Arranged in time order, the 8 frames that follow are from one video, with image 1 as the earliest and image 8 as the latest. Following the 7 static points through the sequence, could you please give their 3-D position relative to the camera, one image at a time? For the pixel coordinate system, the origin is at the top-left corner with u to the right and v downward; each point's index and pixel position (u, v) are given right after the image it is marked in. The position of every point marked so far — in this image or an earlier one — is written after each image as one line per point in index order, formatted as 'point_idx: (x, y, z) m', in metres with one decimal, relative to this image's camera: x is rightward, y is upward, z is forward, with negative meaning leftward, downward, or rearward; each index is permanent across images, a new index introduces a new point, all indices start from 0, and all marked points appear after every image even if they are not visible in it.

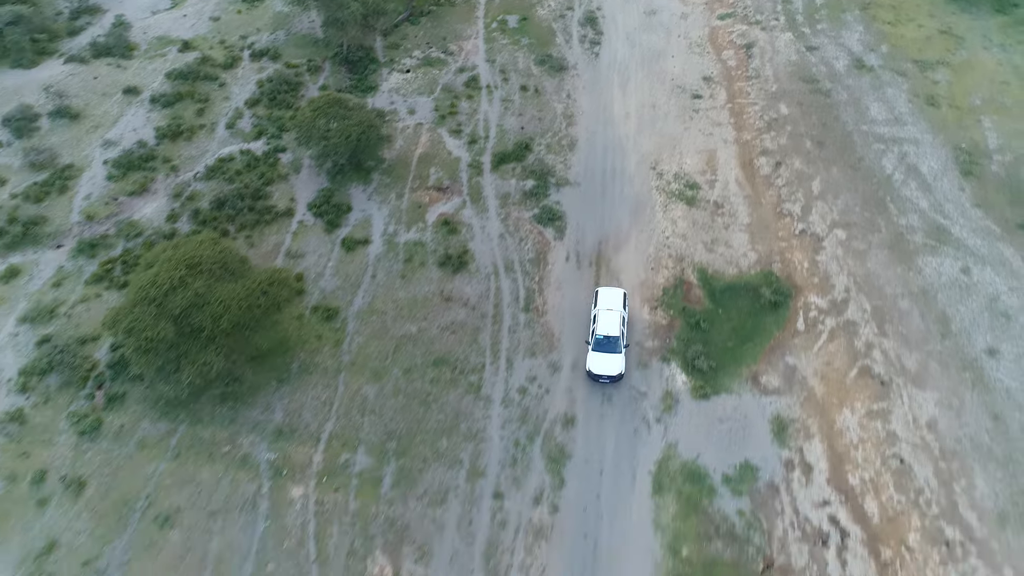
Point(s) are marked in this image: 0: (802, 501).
0: (+7.0, -5.1, +17.8) m
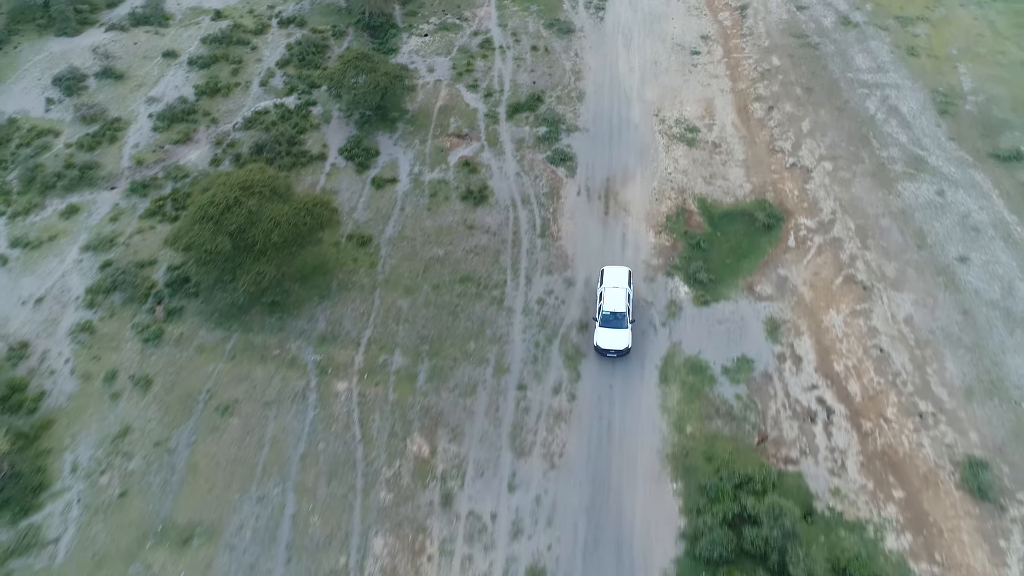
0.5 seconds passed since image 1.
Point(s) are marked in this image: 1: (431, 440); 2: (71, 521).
0: (+7.6, -2.6, +20.0) m
1: (-2.1, -4.0, +19.7) m
2: (-10.7, -5.6, +18.1) m
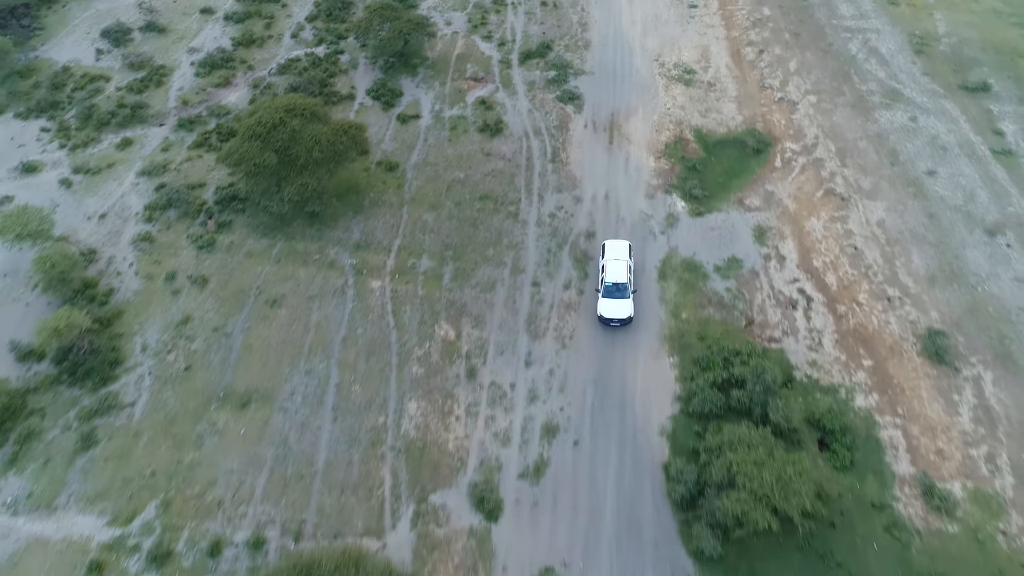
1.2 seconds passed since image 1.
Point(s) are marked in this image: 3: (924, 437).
0: (+8.0, +0.3, +22.6) m
1: (-1.7, -1.1, +22.3) m
2: (-10.2, -2.8, +20.8) m
3: (+10.3, -3.7, +18.6) m
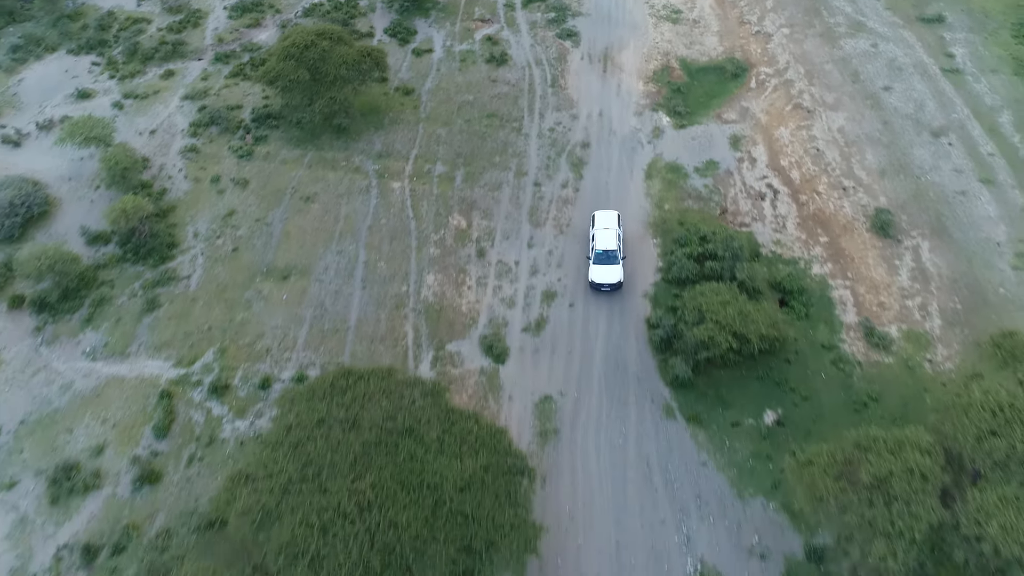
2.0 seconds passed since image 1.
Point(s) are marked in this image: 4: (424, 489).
0: (+8.2, +3.8, +25.7) m
1: (-1.5, +2.4, +25.5) m
2: (-10.1, +0.8, +24.0) m
3: (+10.4, -0.2, +21.7) m
4: (-1.8, -4.3, +15.7) m
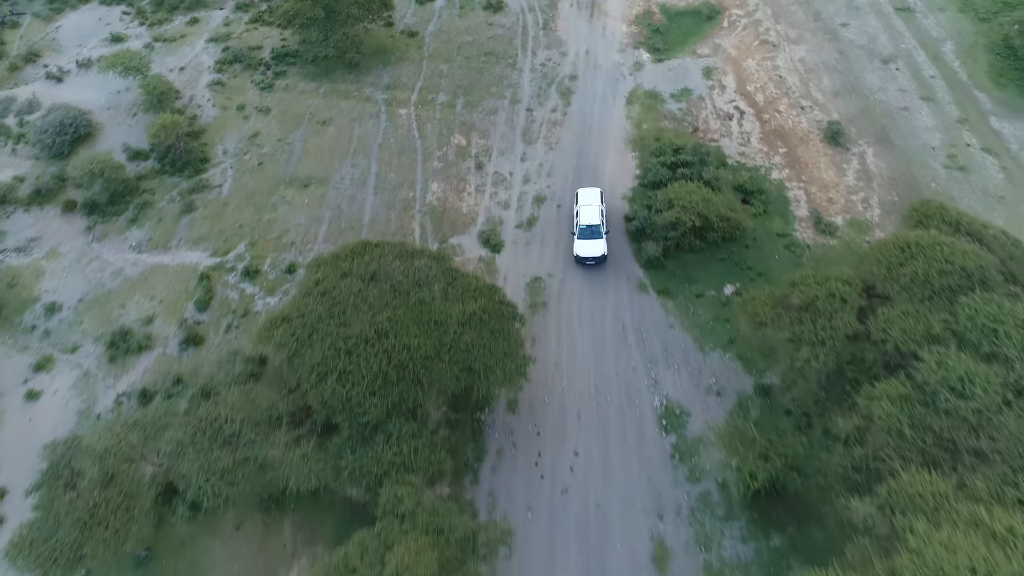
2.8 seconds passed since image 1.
0: (+8.0, +7.2, +28.8) m
1: (-1.7, +5.8, +28.5) m
2: (-10.3, +4.1, +27.1) m
3: (+10.2, +3.2, +24.8) m
4: (-1.9, -0.9, +18.8) m
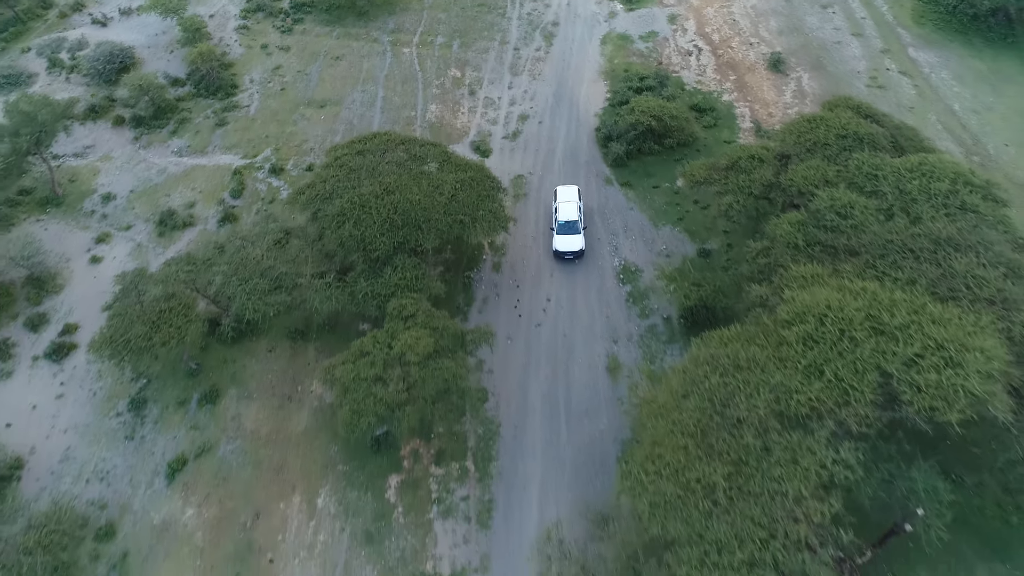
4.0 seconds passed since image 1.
0: (+7.5, +11.0, +33.1) m
1: (-2.2, +9.6, +32.8) m
2: (-10.8, +8.0, +31.3) m
3: (+9.7, +7.0, +29.1) m
4: (-2.4, +3.0, +23.0) m
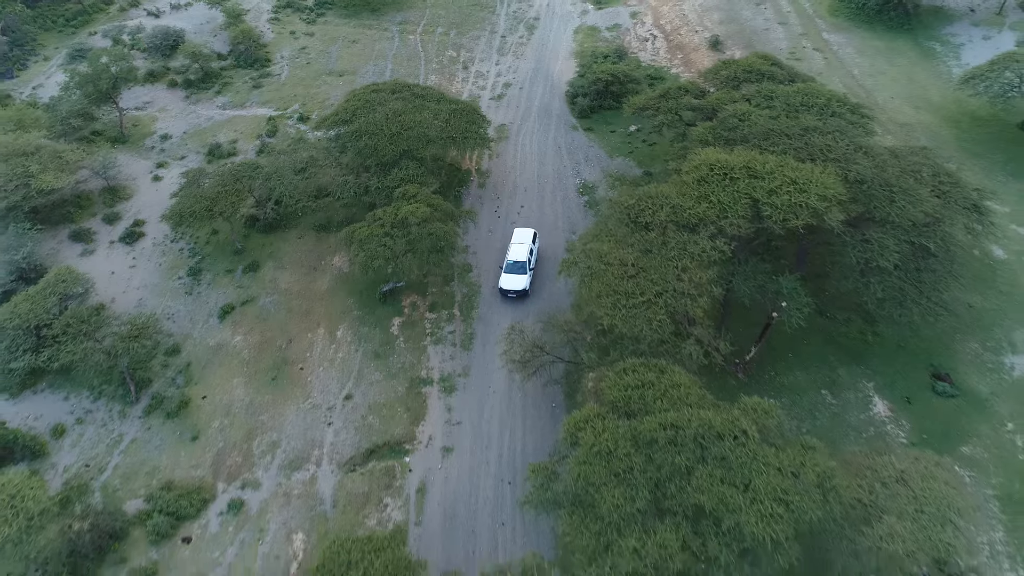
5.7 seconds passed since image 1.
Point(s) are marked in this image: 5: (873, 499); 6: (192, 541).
0: (+6.8, +13.8, +39.9) m
1: (-2.9, +12.5, +39.4) m
2: (-11.5, +11.1, +37.8) m
3: (+9.0, +10.1, +35.5) m
4: (-3.2, +6.7, +29.1) m
5: (+7.9, -4.6, +16.2) m
6: (-8.3, -6.6, +19.4) m
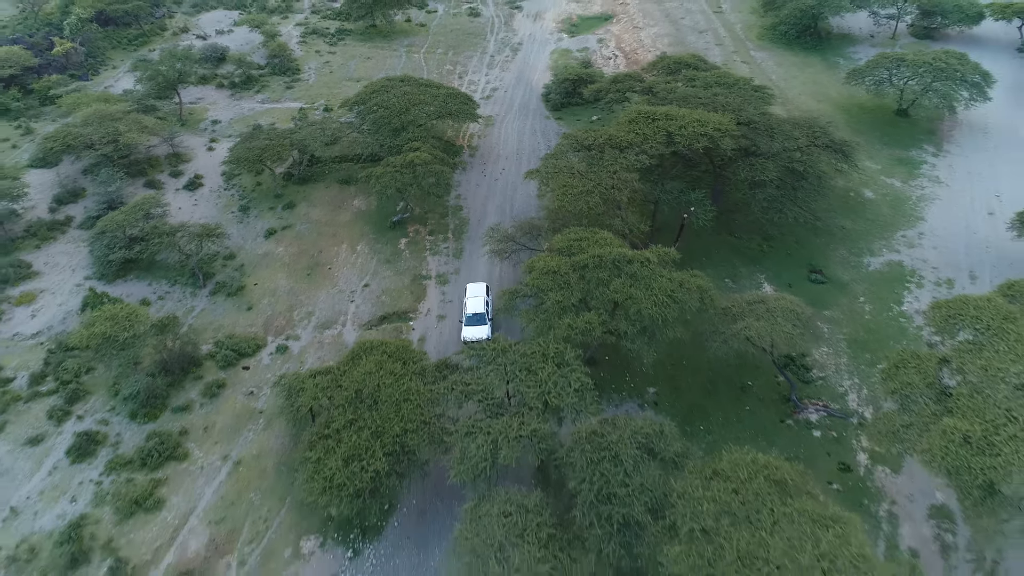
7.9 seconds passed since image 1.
0: (+6.0, +15.4, +48.5) m
1: (-3.7, +14.2, +47.9) m
2: (-12.3, +13.0, +46.0) m
3: (+8.2, +12.1, +43.8) m
4: (-3.9, +9.5, +37.0) m
5: (+7.1, -0.7, +23.2) m
6: (-9.1, -2.8, +26.1) m
